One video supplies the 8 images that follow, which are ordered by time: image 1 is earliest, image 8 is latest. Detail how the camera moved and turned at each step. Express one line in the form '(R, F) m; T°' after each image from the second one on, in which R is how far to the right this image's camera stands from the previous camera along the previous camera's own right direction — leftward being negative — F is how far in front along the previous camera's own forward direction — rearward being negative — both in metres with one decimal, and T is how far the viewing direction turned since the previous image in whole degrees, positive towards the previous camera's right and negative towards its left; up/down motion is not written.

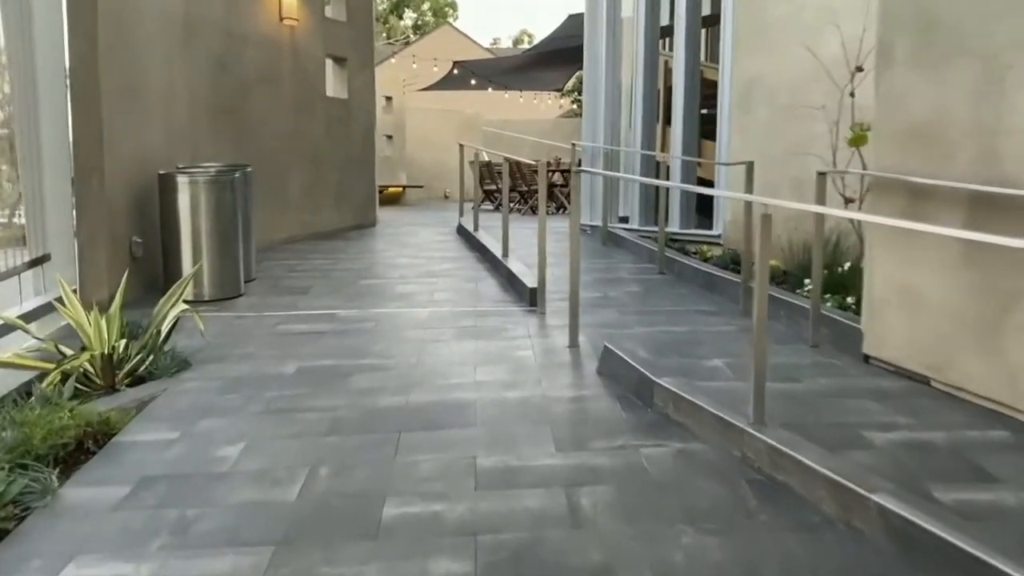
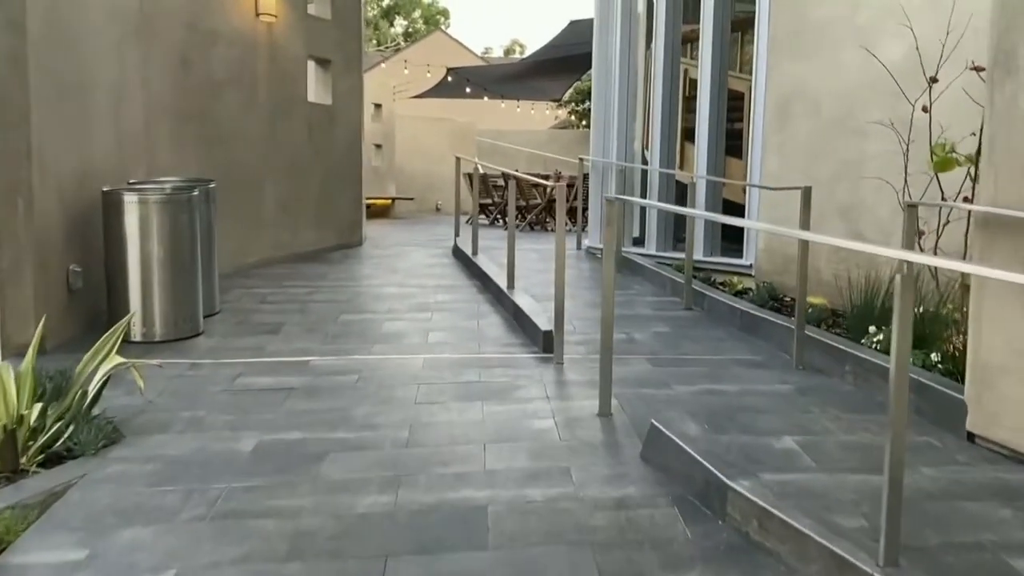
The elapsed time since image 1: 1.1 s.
(-0.1, +0.9) m; +1°
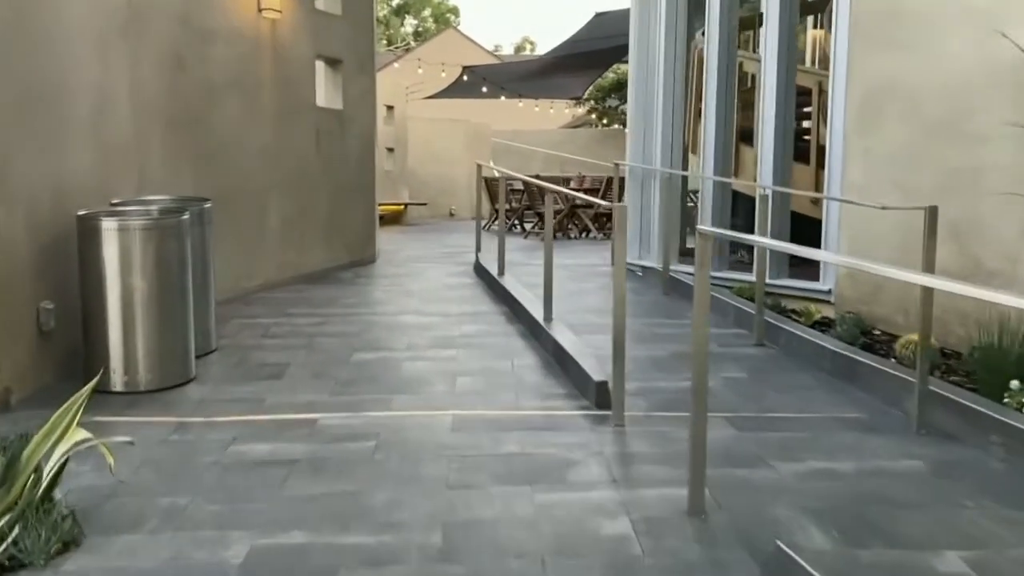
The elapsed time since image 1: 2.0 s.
(-0.2, +0.8) m; -1°
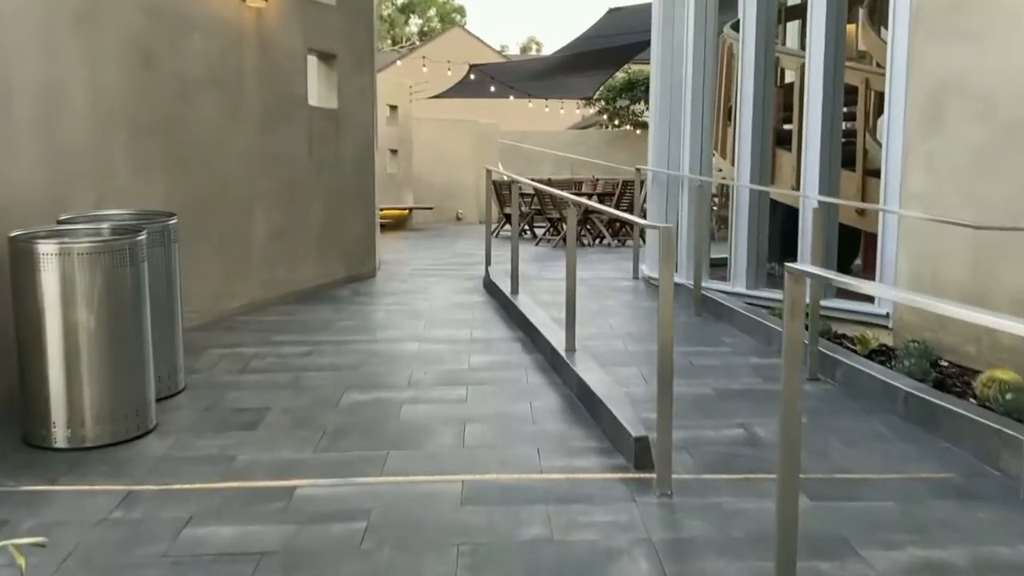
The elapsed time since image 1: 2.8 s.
(0.0, +0.7) m; 0°
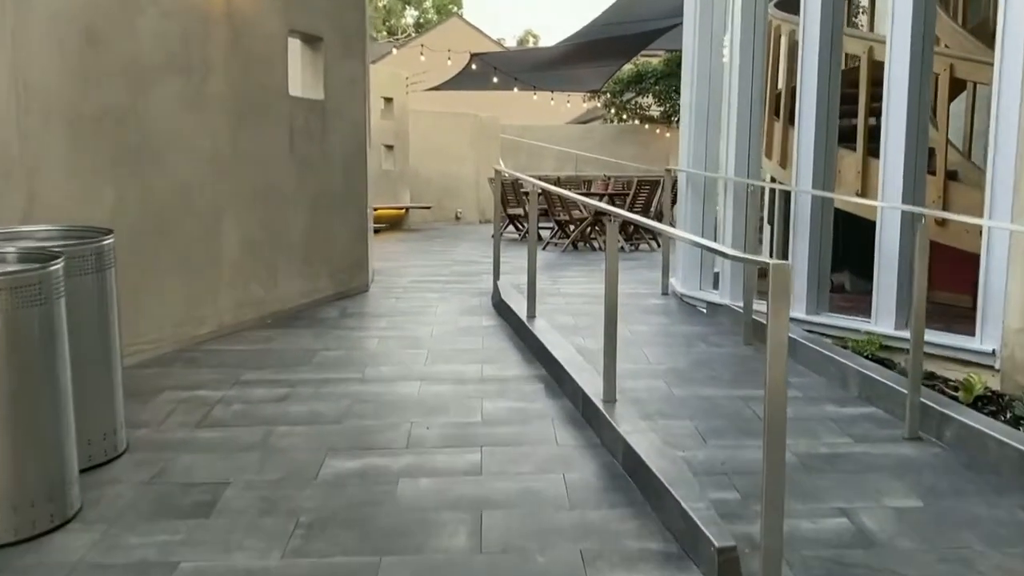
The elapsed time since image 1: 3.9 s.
(-0.1, +0.9) m; 0°
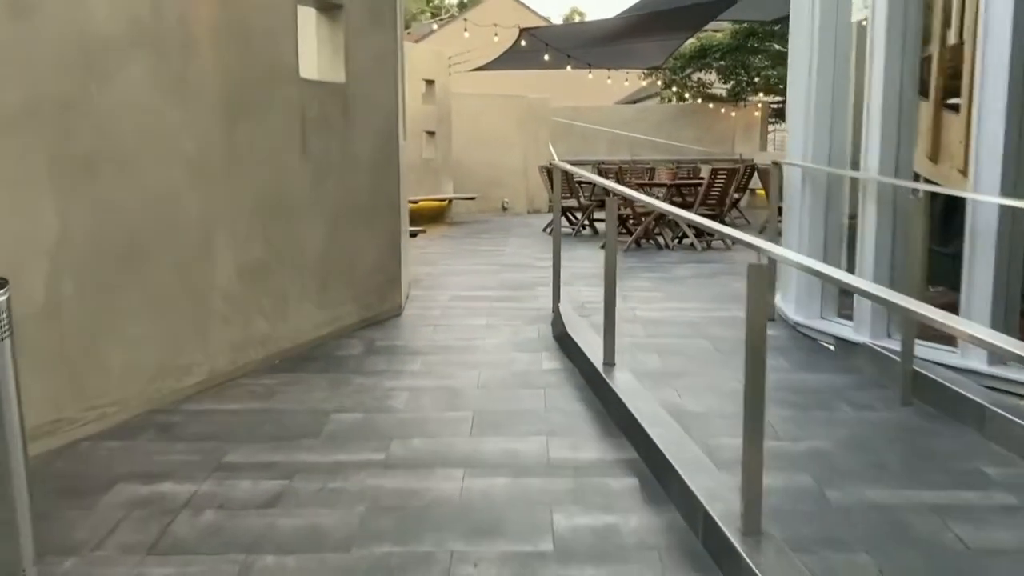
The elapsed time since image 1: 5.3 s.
(-0.1, +1.2) m; -3°
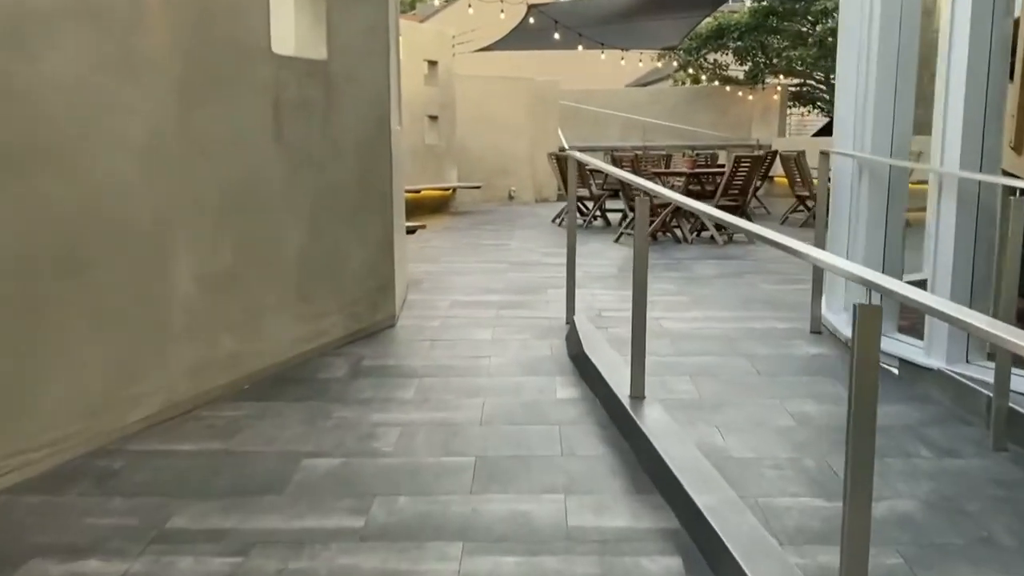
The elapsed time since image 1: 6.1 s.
(0.0, +0.6) m; 0°
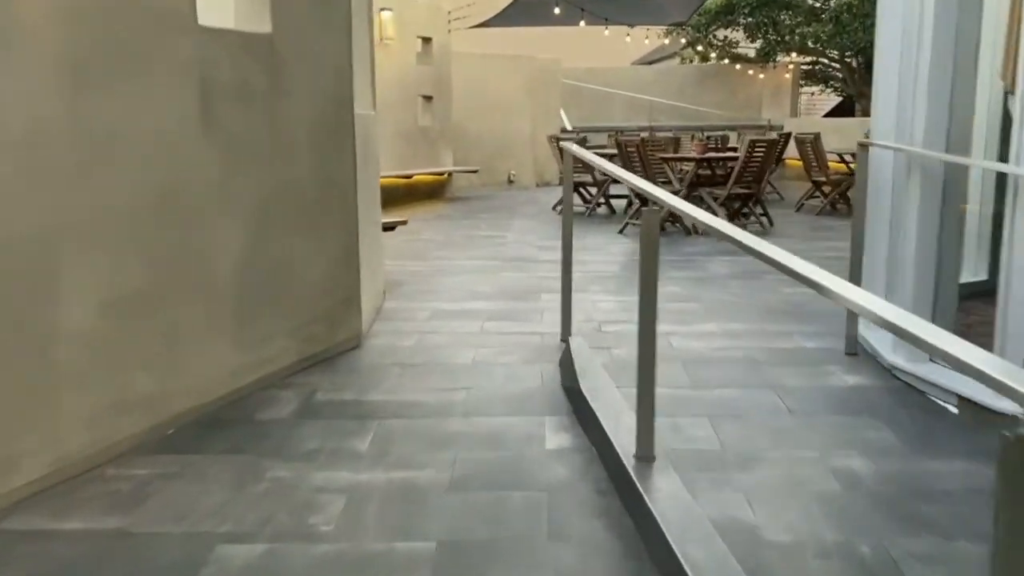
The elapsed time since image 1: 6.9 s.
(+0.1, +0.7) m; 0°
